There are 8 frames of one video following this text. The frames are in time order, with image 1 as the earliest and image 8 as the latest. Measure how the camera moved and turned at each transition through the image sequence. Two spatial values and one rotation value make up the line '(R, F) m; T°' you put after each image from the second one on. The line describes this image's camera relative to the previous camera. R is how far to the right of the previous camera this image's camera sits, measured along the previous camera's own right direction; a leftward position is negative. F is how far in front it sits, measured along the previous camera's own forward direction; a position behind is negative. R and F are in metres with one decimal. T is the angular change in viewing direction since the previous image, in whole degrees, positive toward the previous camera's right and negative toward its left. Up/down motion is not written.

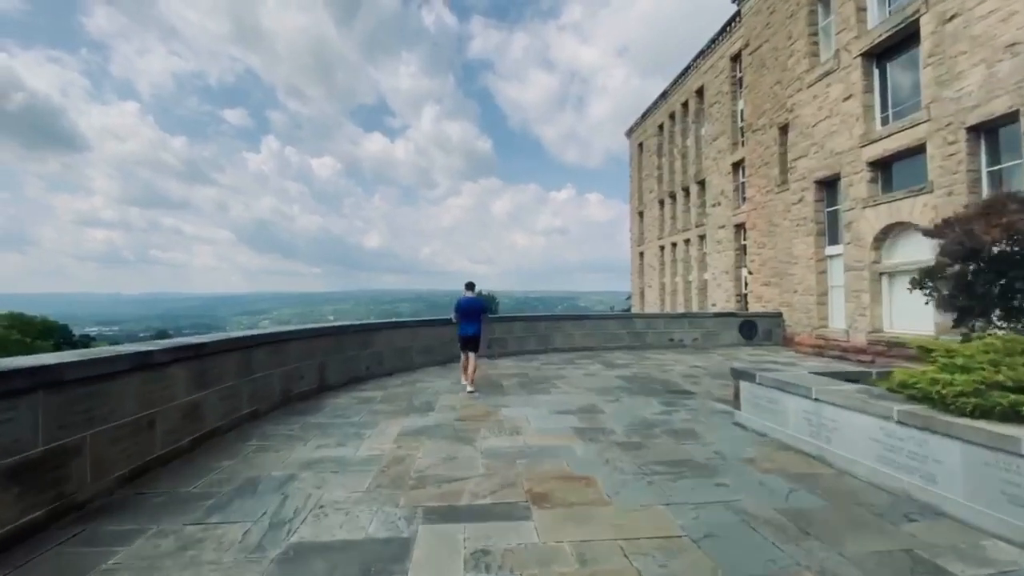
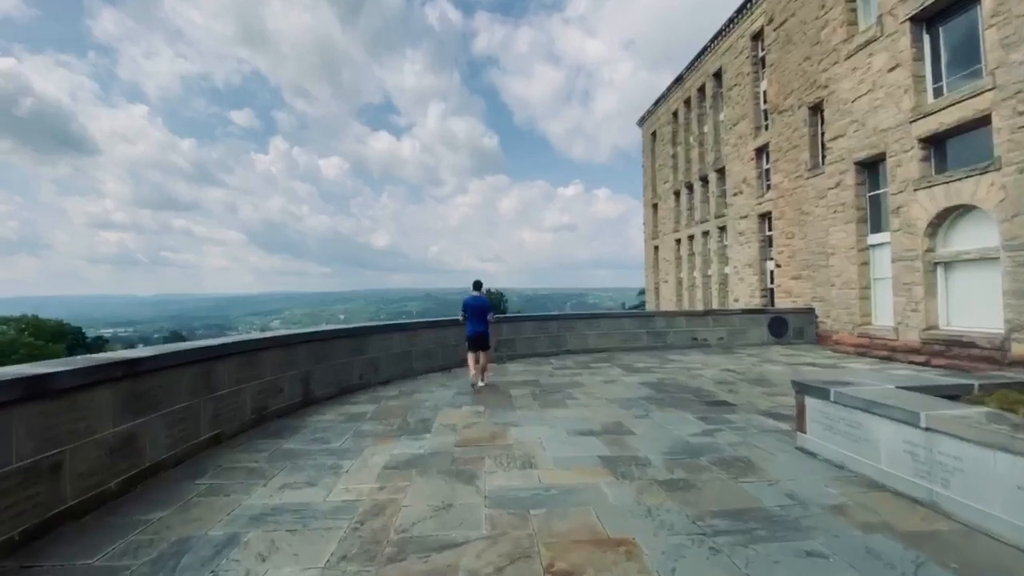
(0.0, +1.1) m; -1°
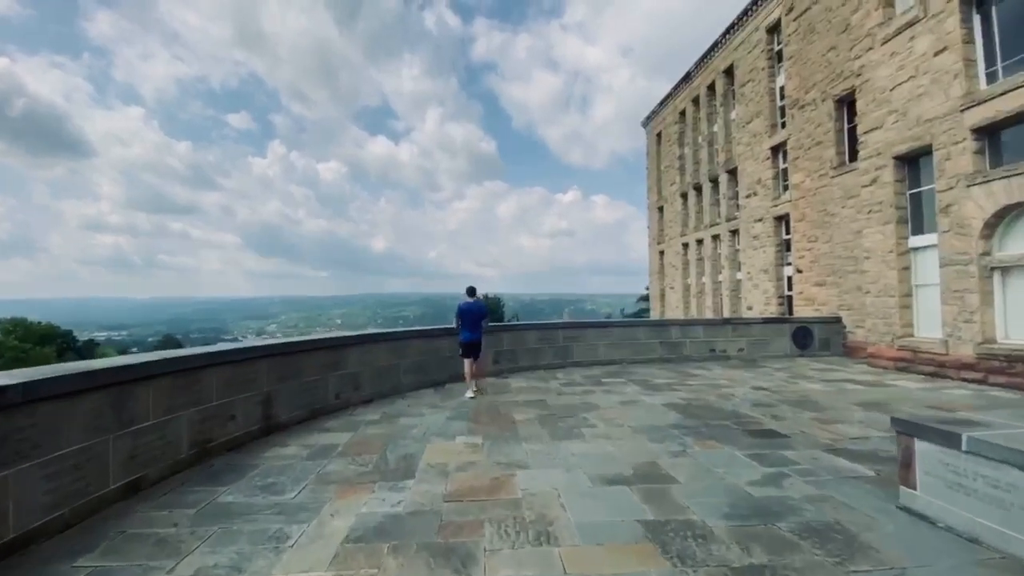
(-0.1, +1.2) m; 0°
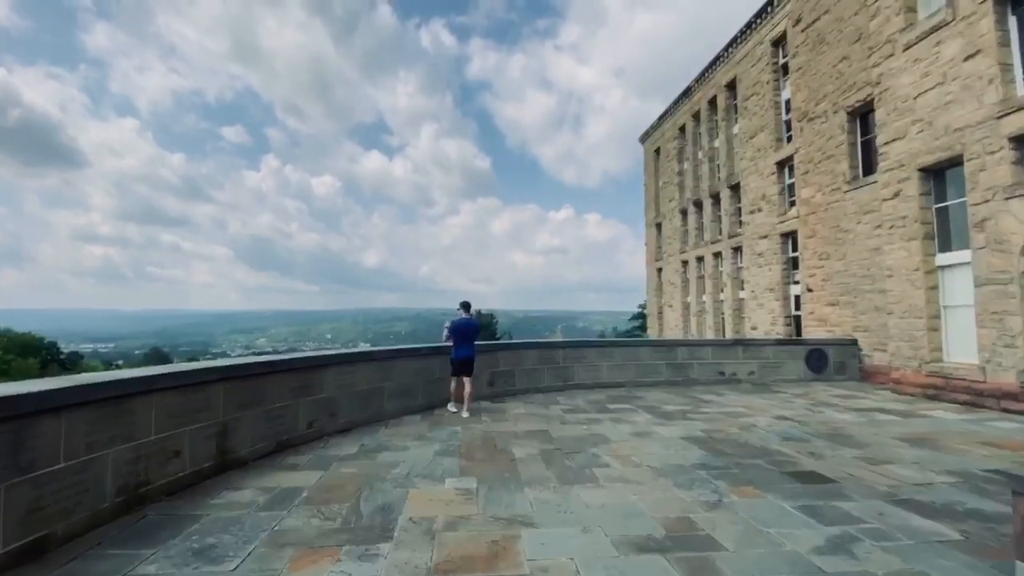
(-0.1, +0.8) m; +1°
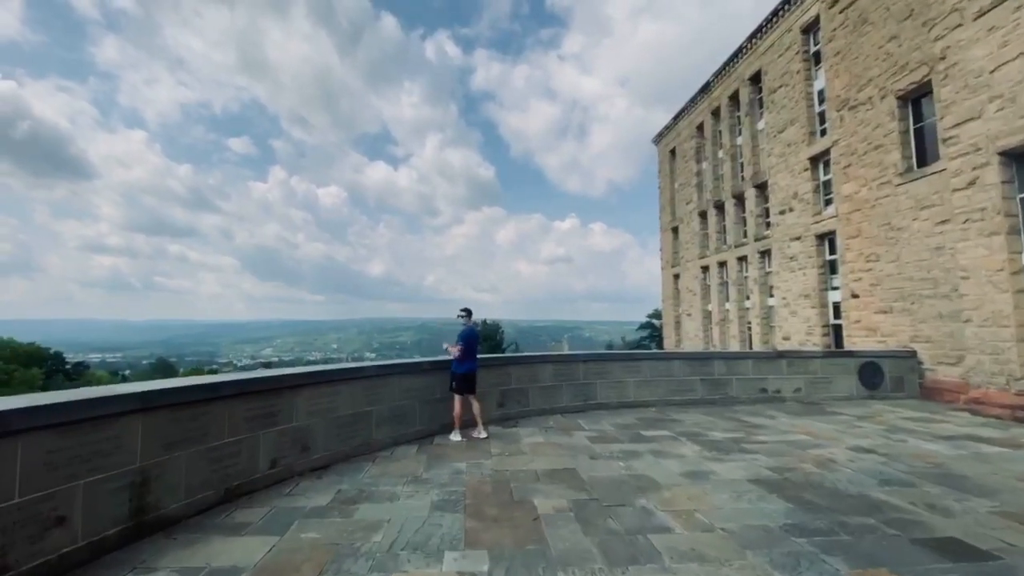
(-0.1, +1.3) m; -1°
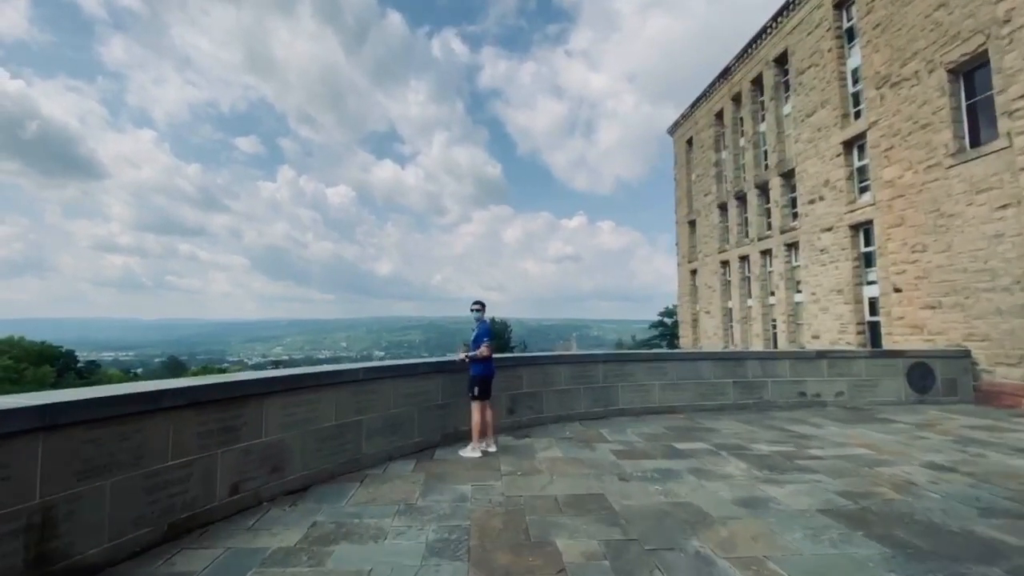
(-0.1, +0.9) m; -1°
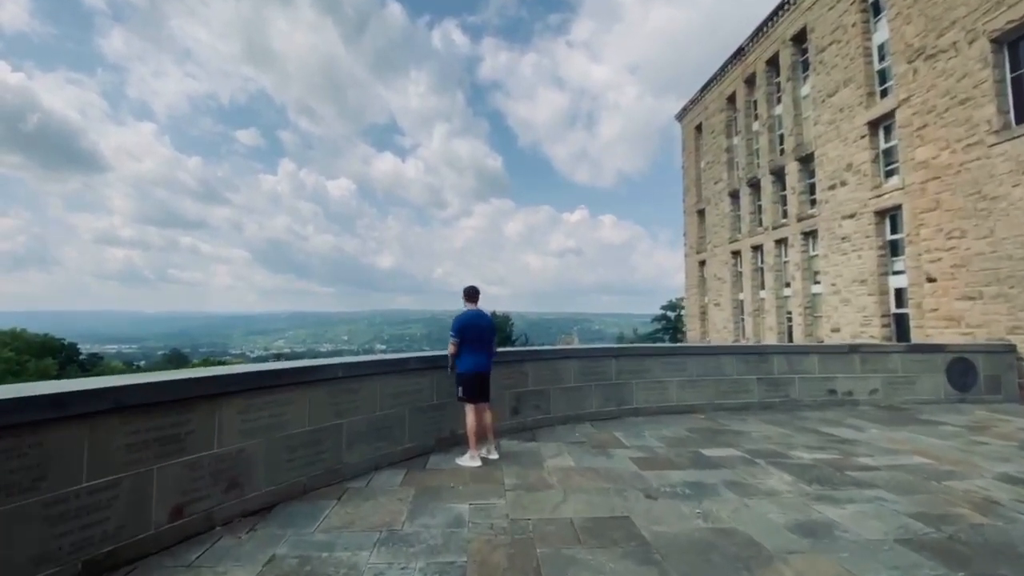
(0.0, +0.8) m; 0°
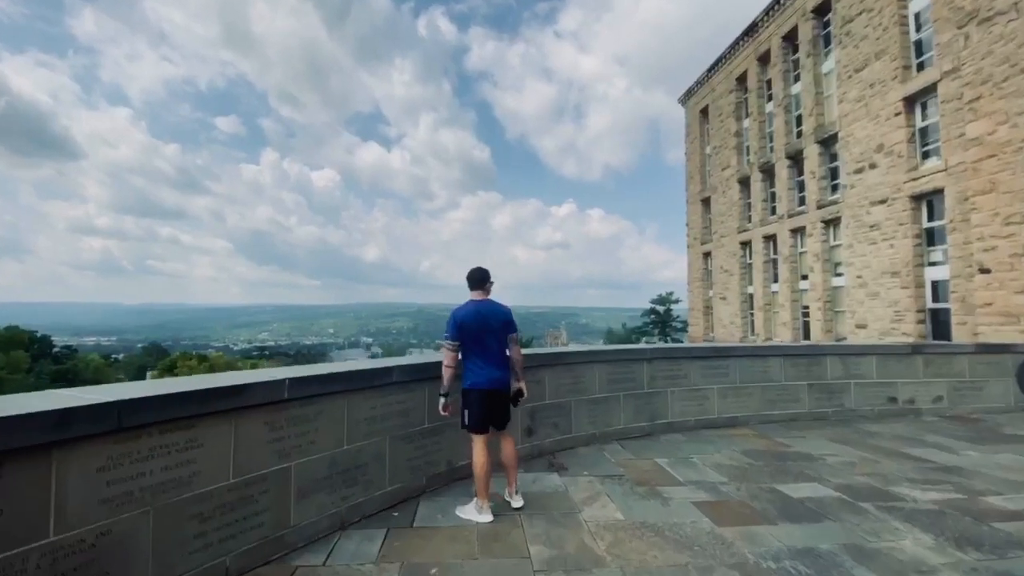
(-0.3, +1.4) m; +2°
